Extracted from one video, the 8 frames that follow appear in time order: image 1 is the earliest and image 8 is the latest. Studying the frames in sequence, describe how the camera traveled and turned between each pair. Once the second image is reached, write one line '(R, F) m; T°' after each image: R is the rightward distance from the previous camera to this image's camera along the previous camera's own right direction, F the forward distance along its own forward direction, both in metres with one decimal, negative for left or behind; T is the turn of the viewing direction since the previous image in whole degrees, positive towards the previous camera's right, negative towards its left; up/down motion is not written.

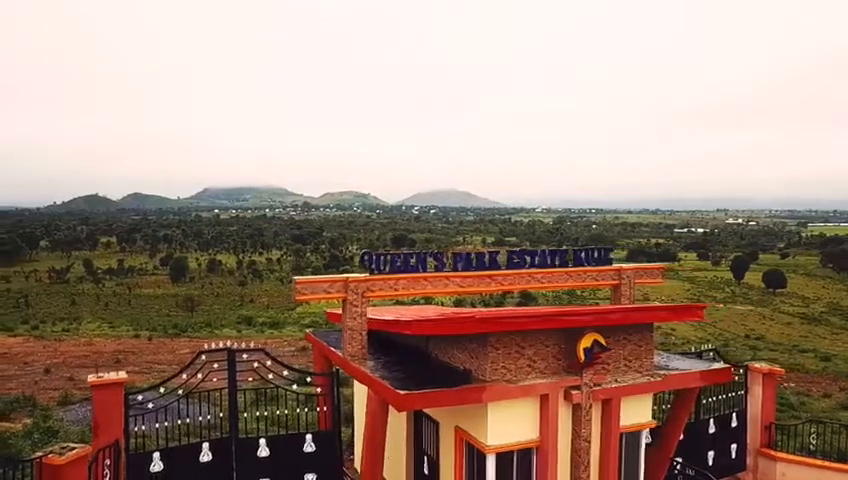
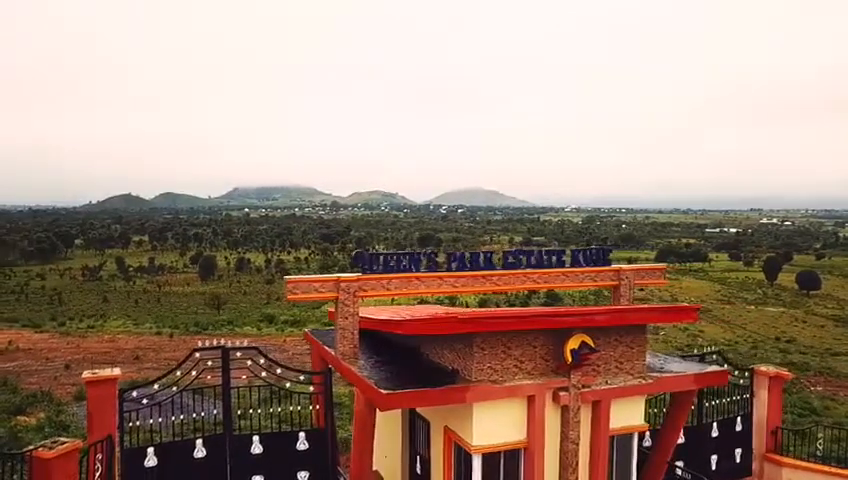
(+0.5, 0.0) m; -2°
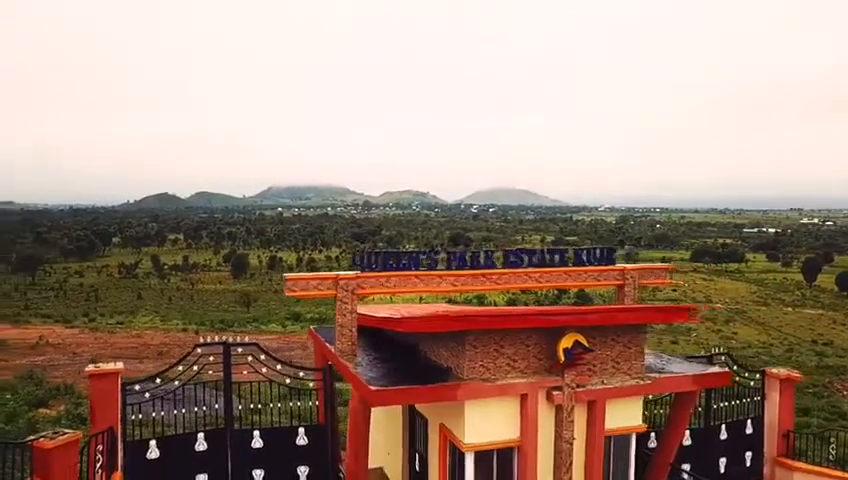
(+0.5, 0.0) m; -3°
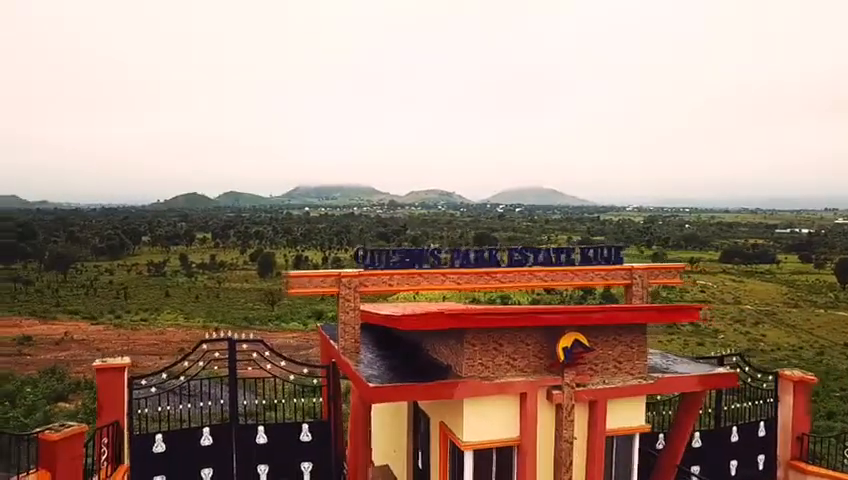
(+0.3, 0.0) m; -2°
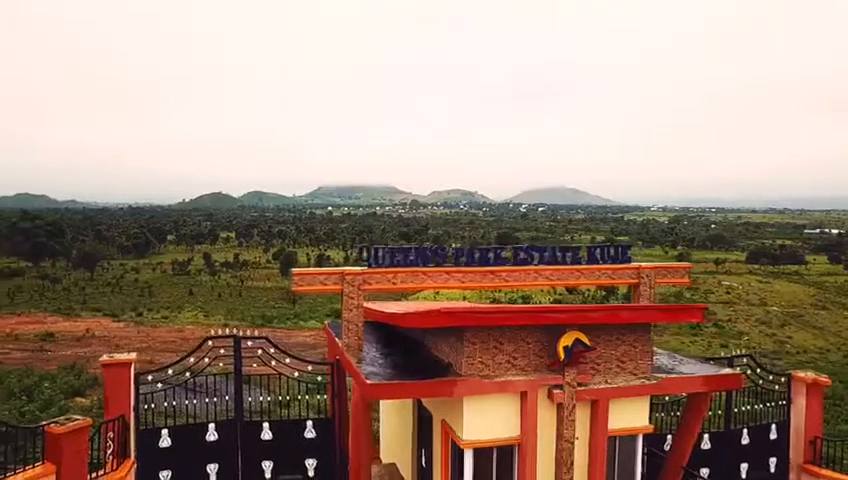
(+0.3, 0.0) m; -2°
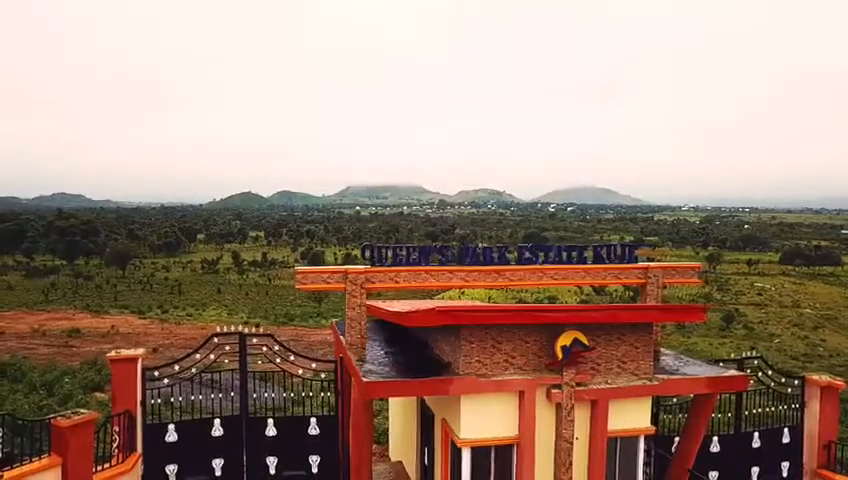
(+0.4, 0.0) m; -2°
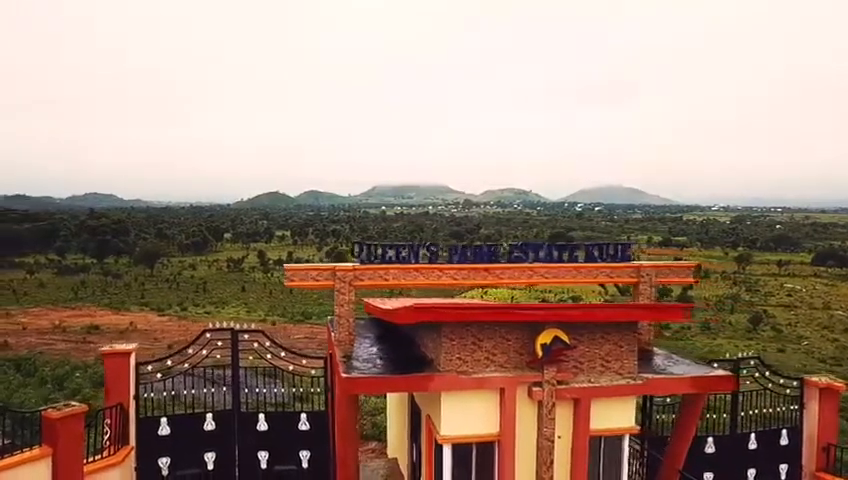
(+0.6, 0.0) m; -2°
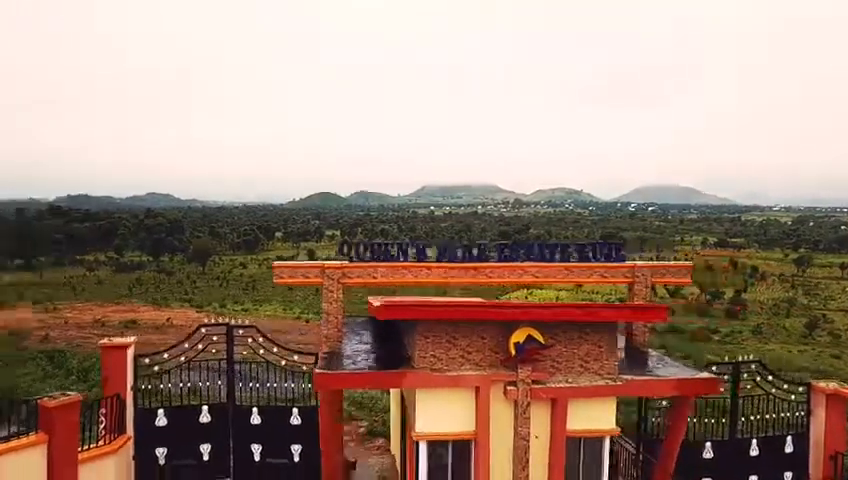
(+1.0, -0.1) m; -4°
